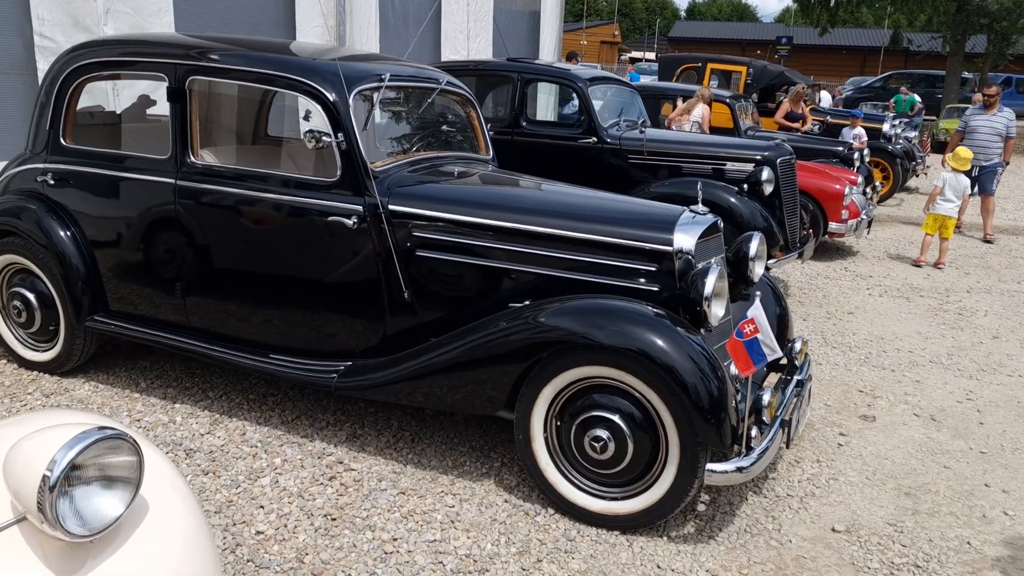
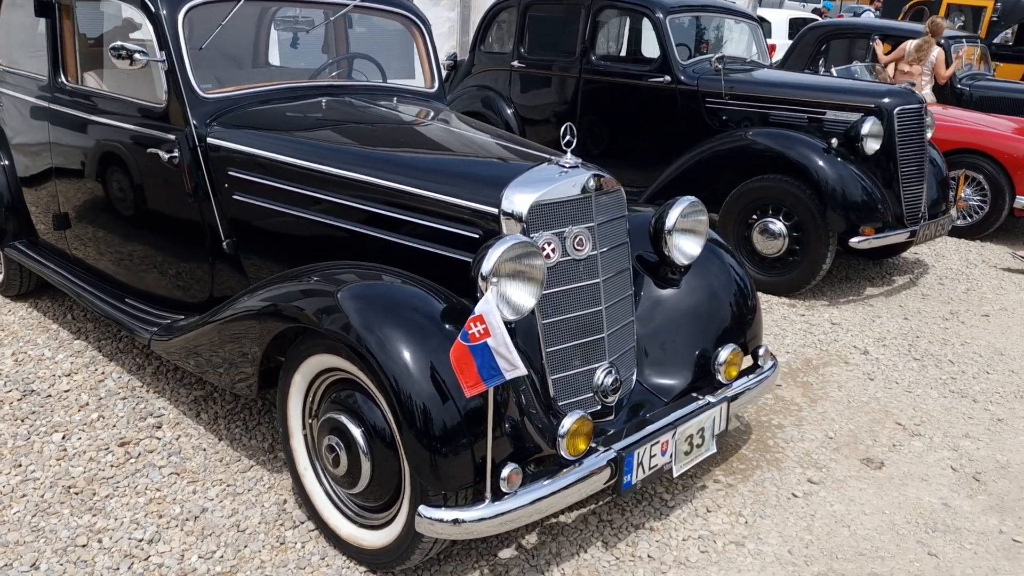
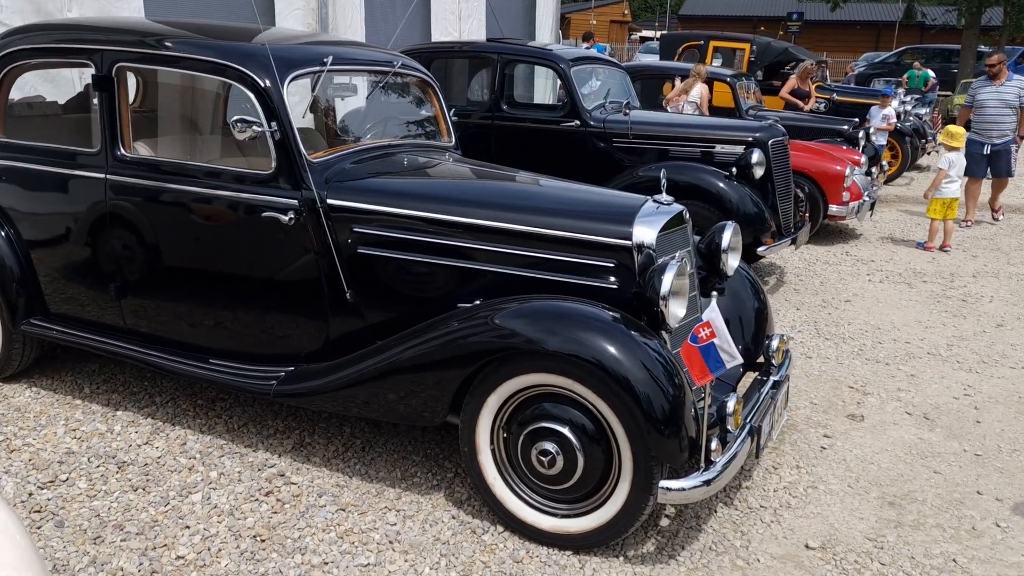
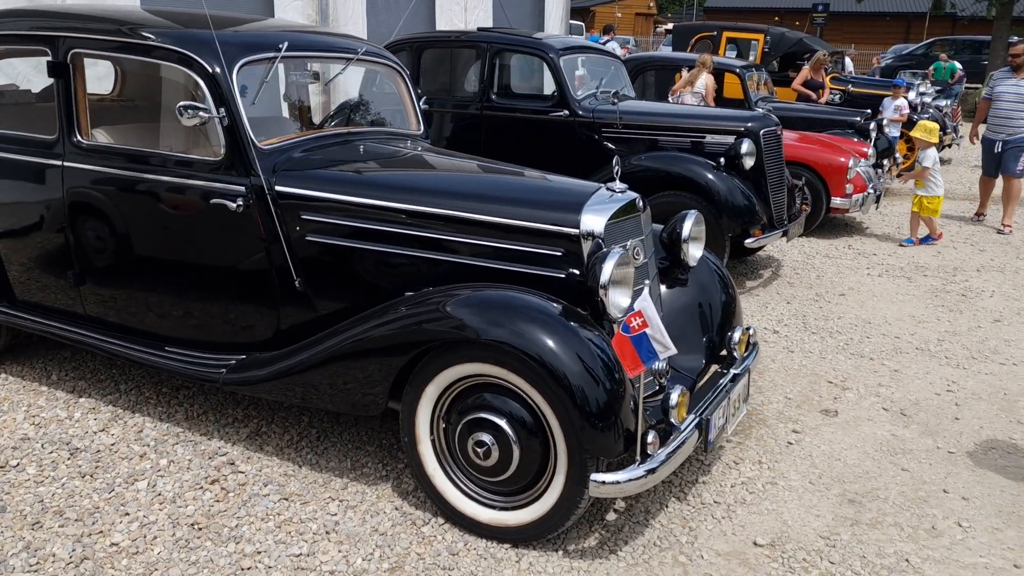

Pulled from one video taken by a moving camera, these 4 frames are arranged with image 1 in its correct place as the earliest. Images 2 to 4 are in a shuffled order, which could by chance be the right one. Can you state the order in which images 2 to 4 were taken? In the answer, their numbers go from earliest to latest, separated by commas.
3, 4, 2
